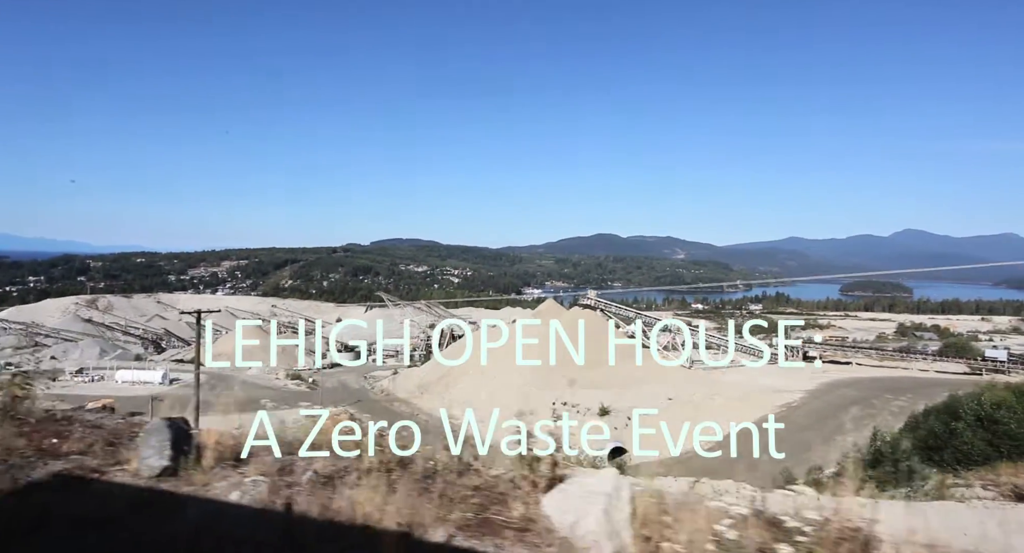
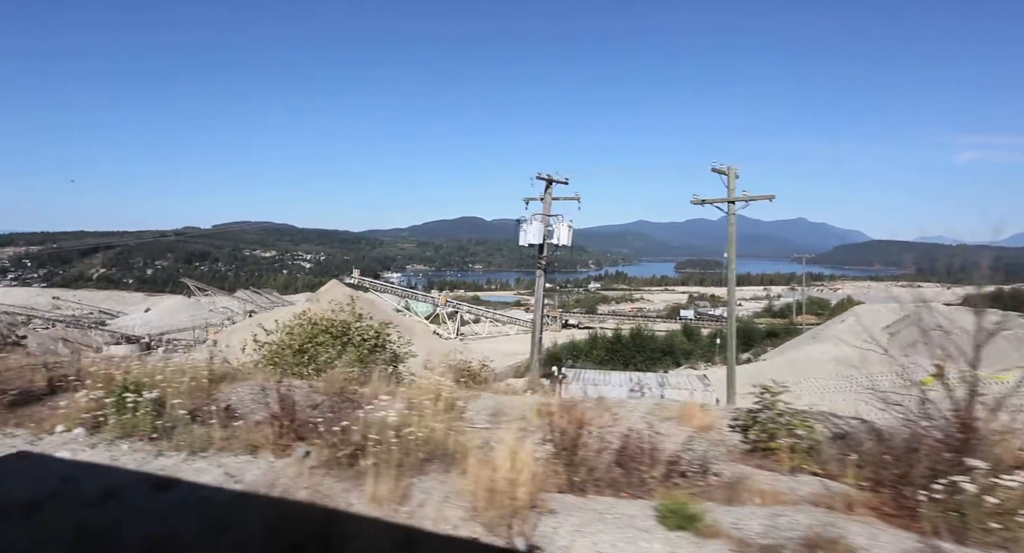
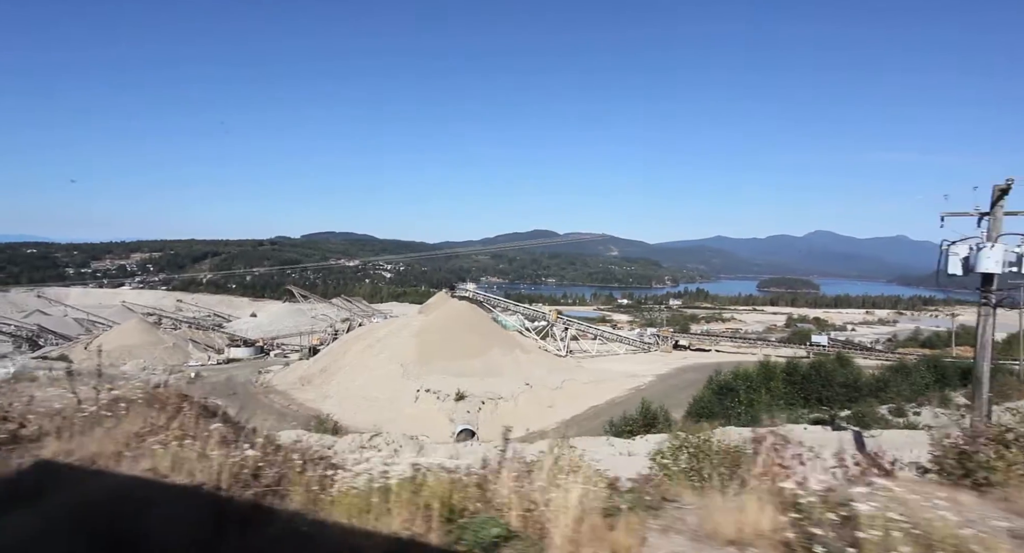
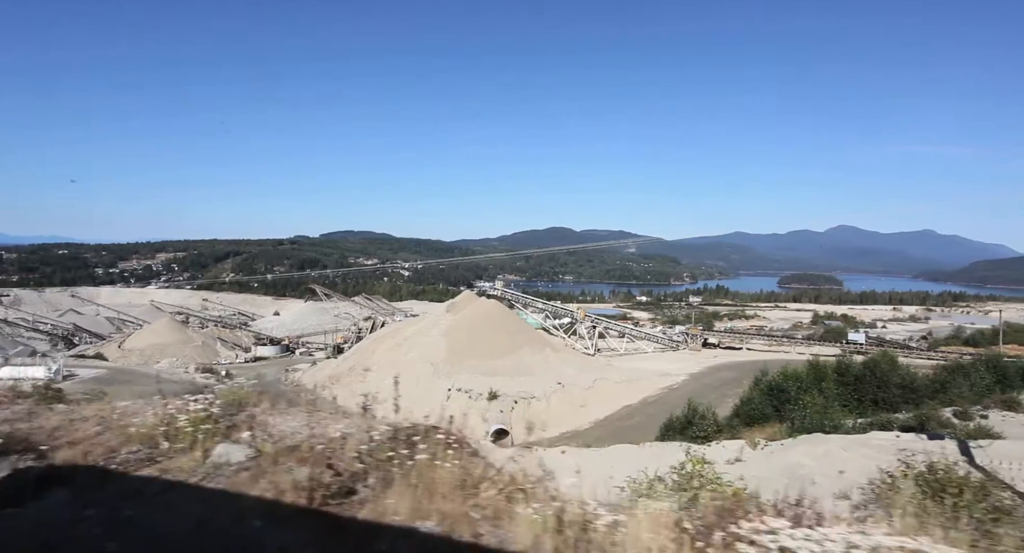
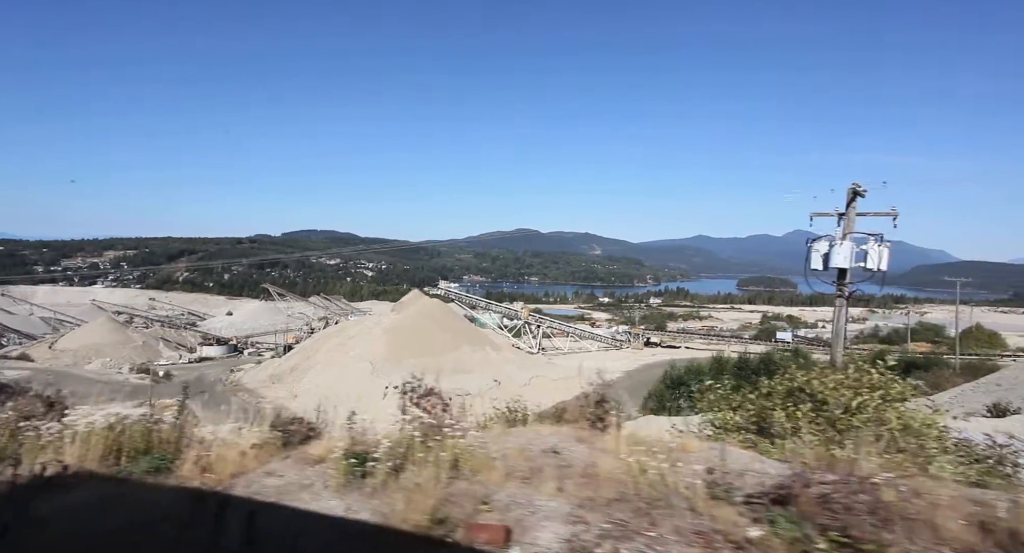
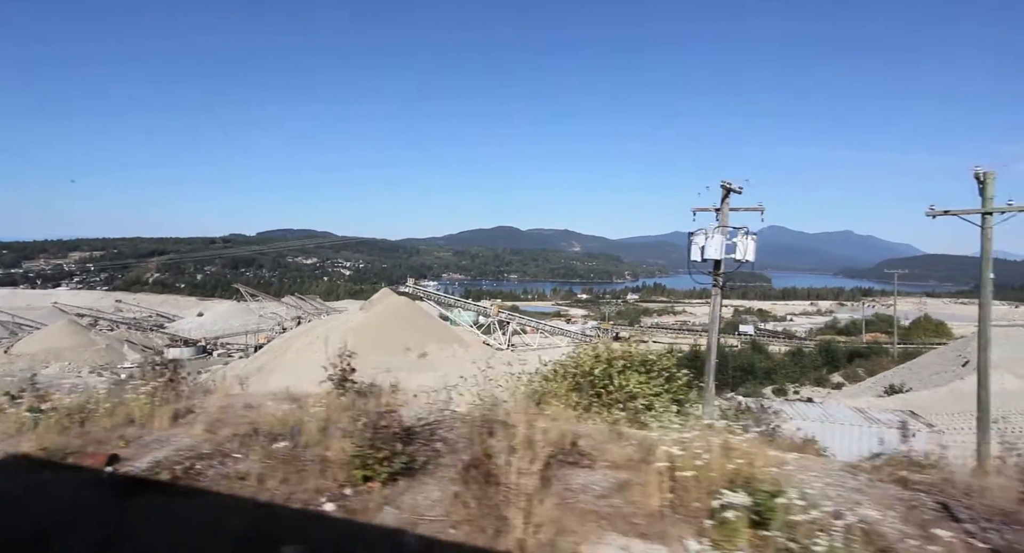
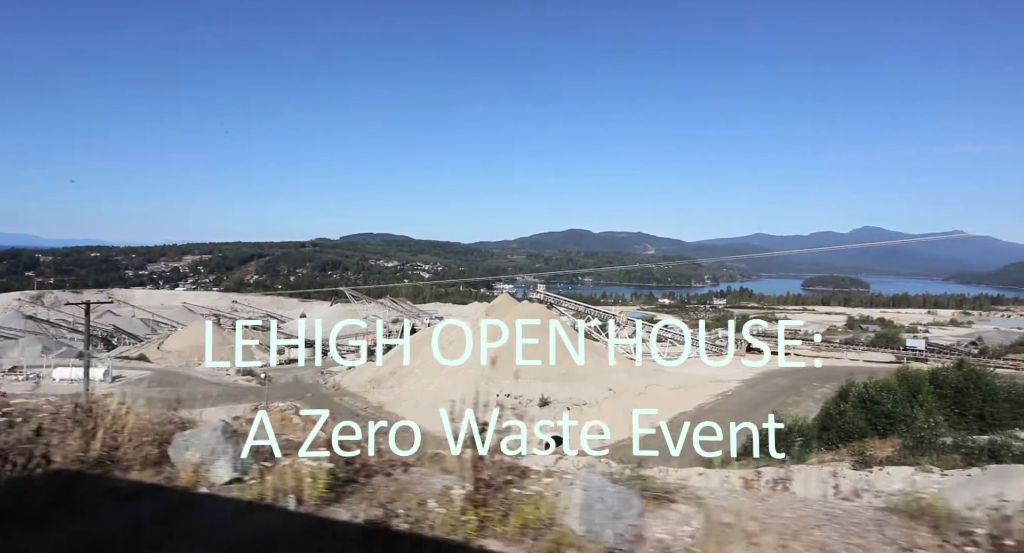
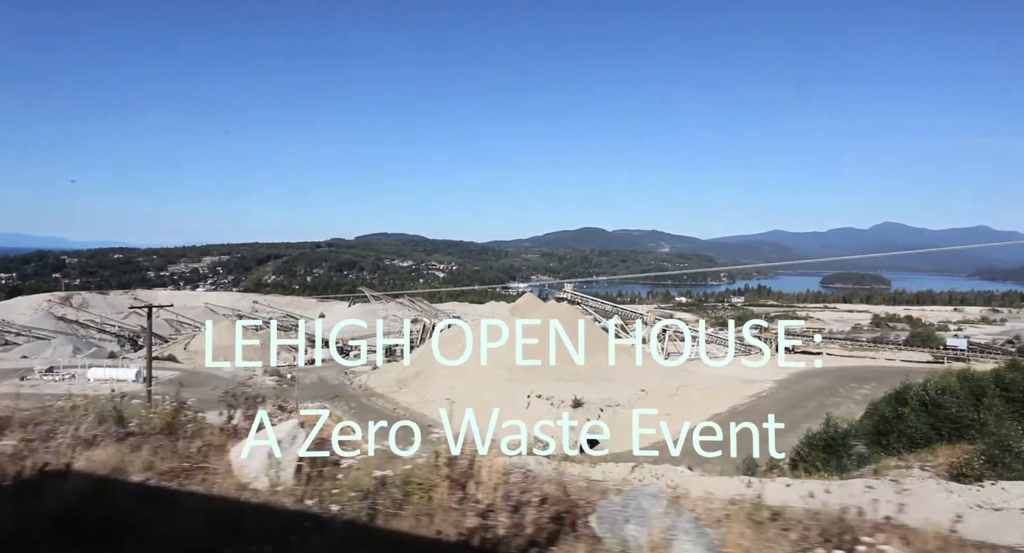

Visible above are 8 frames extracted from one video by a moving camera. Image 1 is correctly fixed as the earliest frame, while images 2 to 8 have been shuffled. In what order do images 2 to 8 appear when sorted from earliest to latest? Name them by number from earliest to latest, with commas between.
8, 7, 4, 3, 5, 6, 2
